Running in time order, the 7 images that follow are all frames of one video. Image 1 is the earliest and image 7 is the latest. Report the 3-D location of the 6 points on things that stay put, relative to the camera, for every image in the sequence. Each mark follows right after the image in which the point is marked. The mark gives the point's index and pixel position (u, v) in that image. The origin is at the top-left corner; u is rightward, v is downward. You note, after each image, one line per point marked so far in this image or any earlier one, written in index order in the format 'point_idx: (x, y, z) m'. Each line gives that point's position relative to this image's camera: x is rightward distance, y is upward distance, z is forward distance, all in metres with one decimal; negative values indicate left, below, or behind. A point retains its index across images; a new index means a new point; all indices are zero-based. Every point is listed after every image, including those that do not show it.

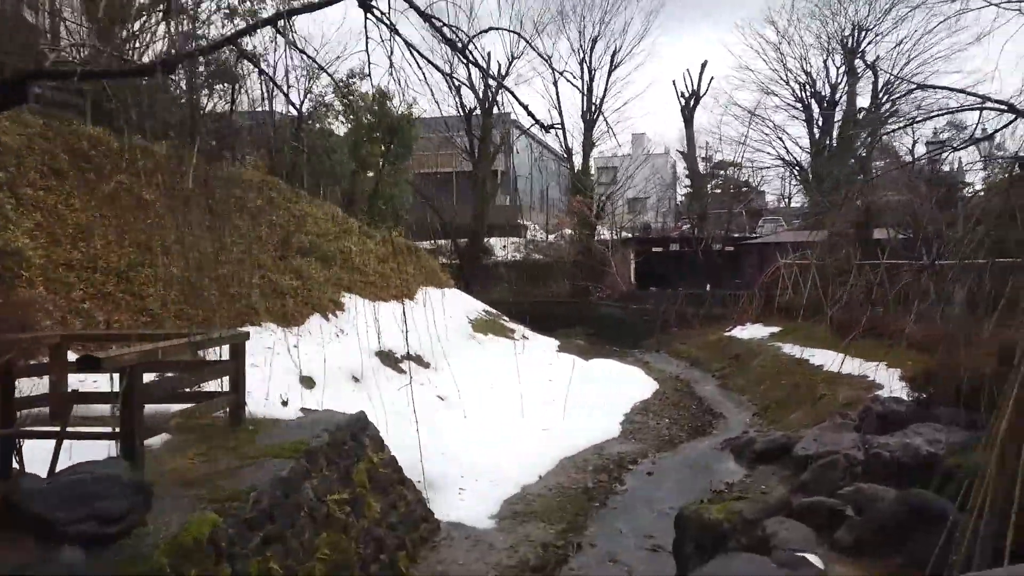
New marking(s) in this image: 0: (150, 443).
0: (-1.9, -0.8, +3.7) m
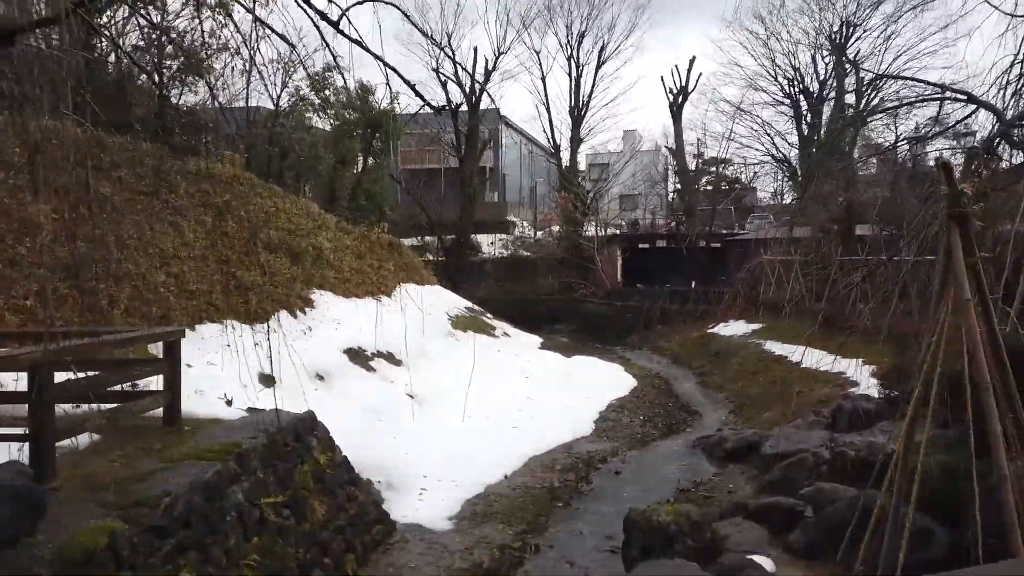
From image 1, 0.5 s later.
0: (-2.2, -0.8, +3.5) m
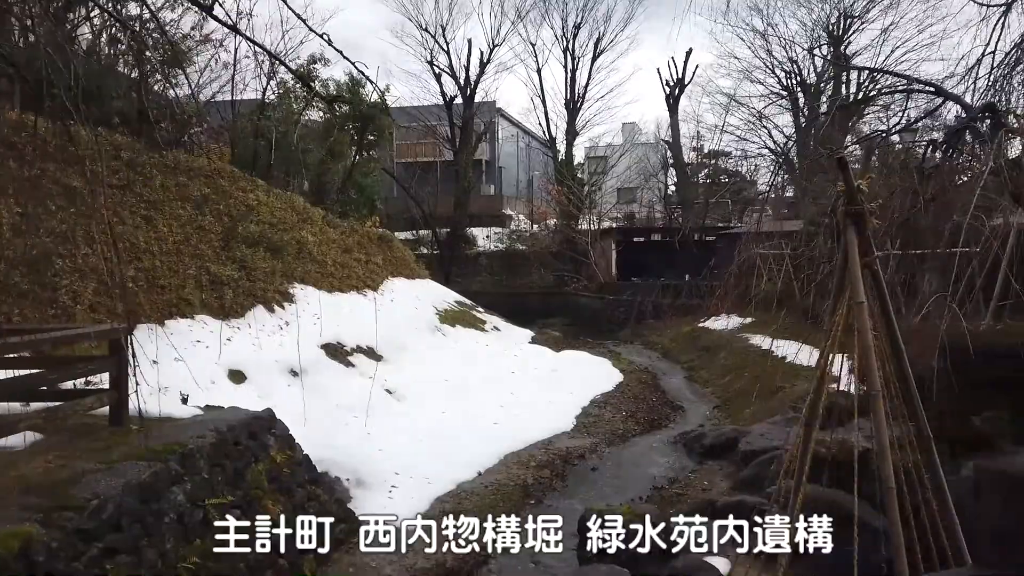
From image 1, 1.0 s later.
0: (-2.5, -0.8, +3.4) m
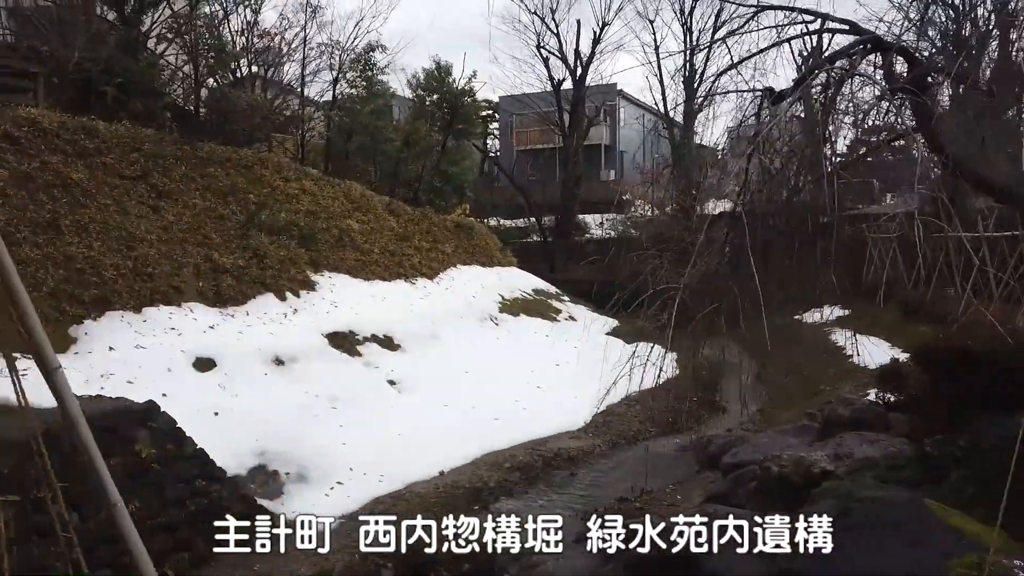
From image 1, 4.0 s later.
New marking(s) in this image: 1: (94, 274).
0: (-3.4, -0.7, +3.5) m
1: (-3.9, +0.1, +6.6) m
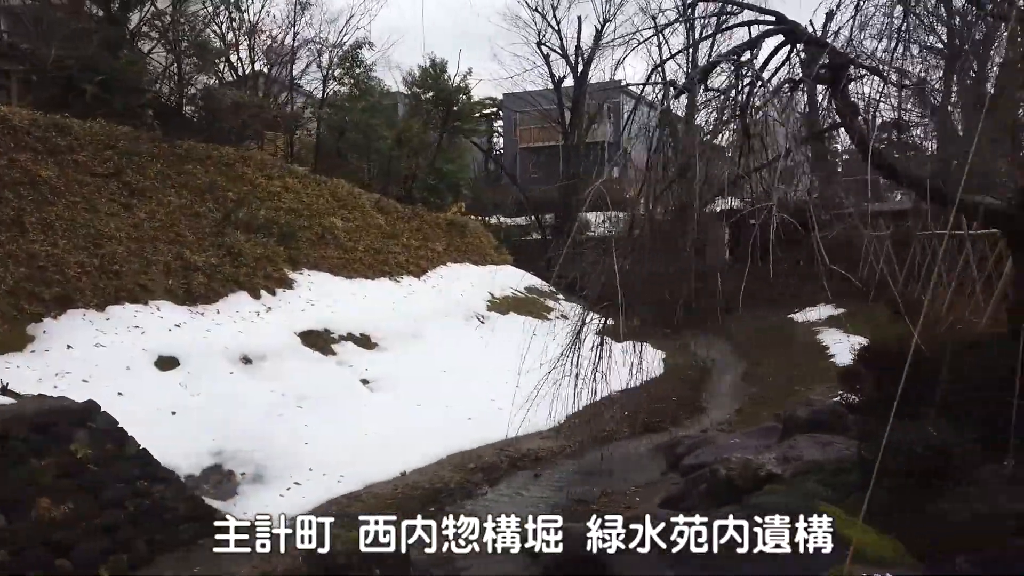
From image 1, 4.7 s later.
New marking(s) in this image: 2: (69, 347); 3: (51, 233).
0: (-3.8, -0.7, +3.5) m
1: (-4.2, +0.1, +6.6) m
2: (-3.8, -0.5, +6.0) m
3: (-4.5, +0.5, +6.9) m
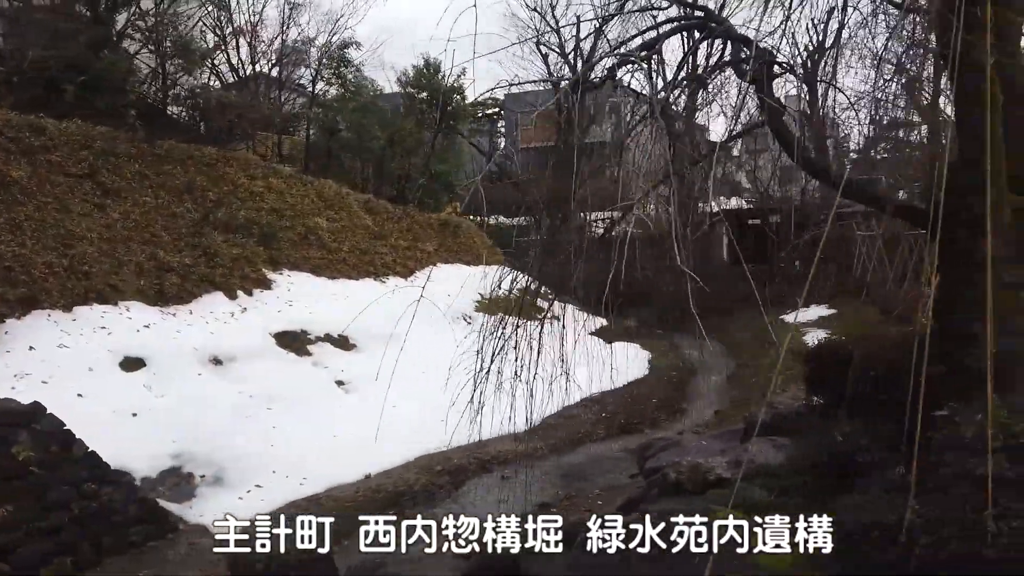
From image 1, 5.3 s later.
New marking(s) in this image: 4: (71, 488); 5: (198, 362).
0: (-4.1, -0.7, +3.4) m
1: (-4.5, +0.1, +6.5) m
2: (-4.1, -0.5, +5.9) m
3: (-4.8, +0.5, +6.9) m
4: (-2.8, -1.3, +4.4) m
5: (-3.1, -0.7, +7.0) m
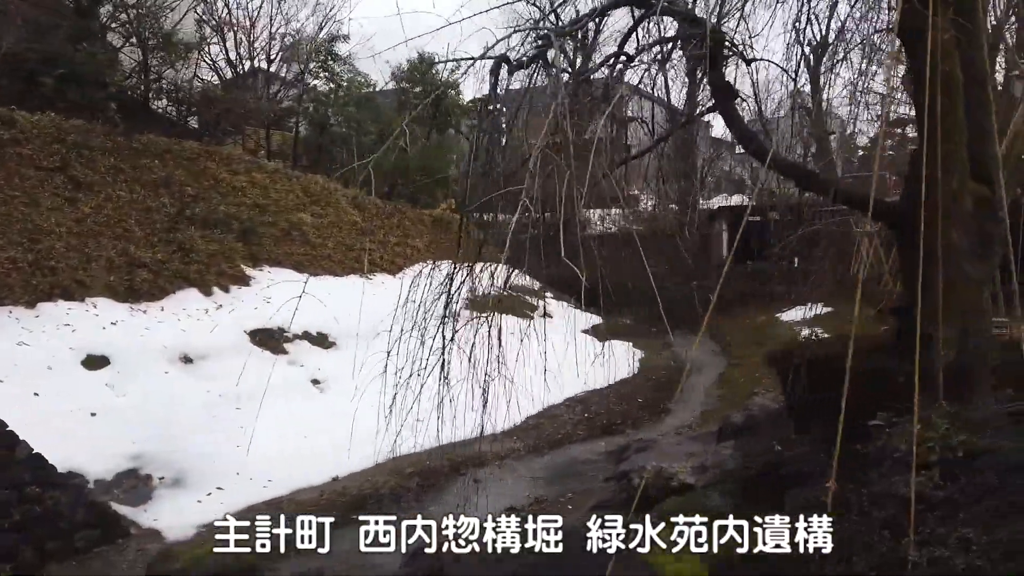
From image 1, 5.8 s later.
0: (-4.3, -0.7, +3.3) m
1: (-4.8, +0.2, +6.4) m
2: (-4.3, -0.5, +5.8) m
3: (-5.0, +0.6, +6.7) m
4: (-3.0, -1.2, +4.2) m
5: (-3.4, -0.7, +6.8) m
